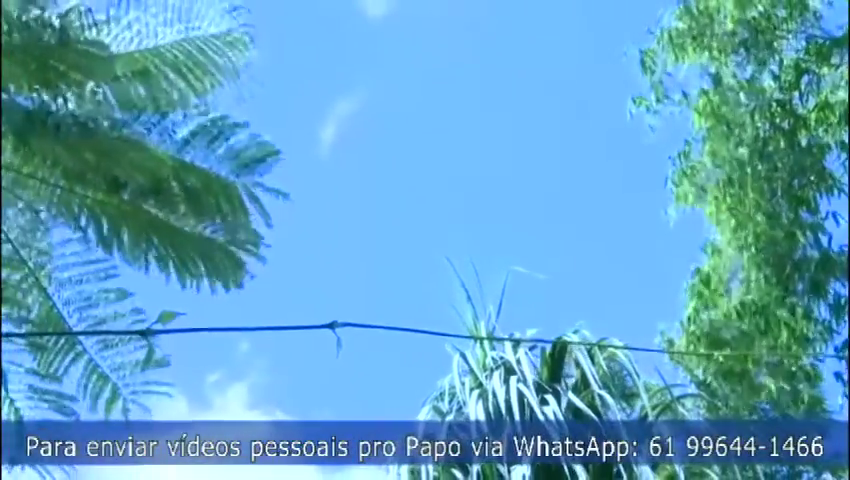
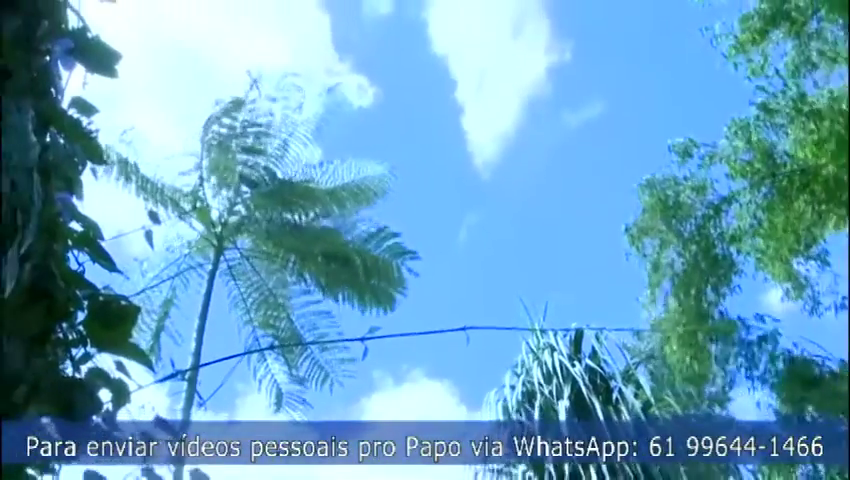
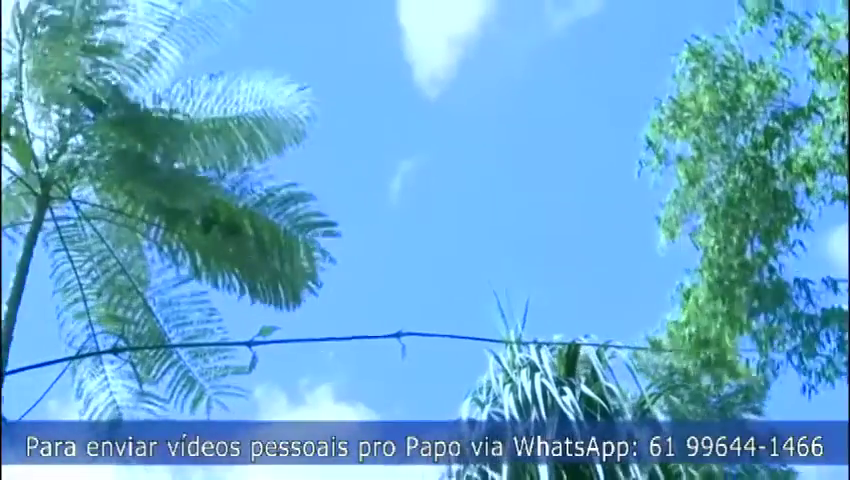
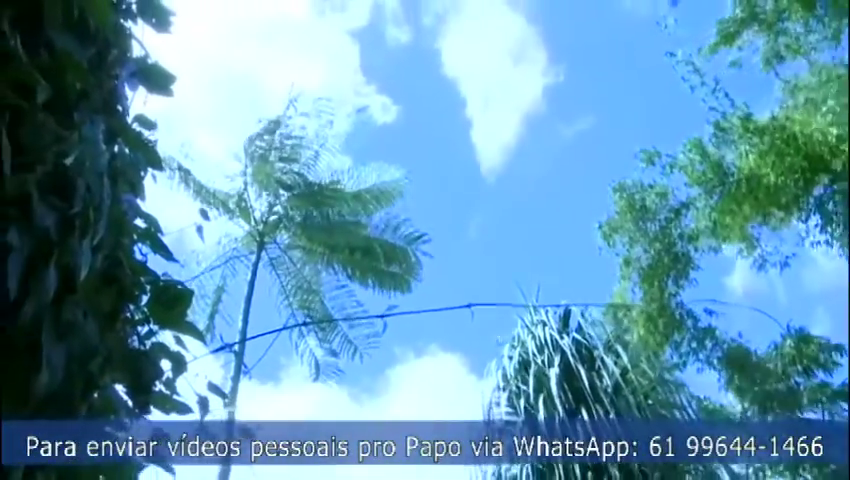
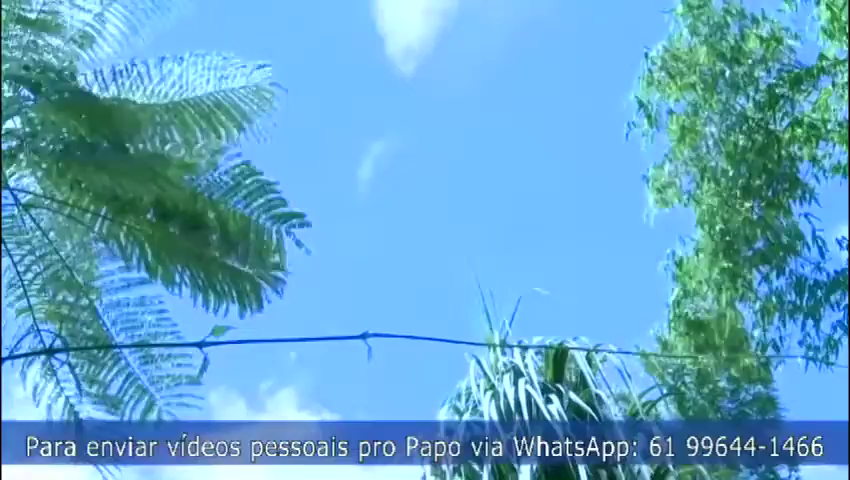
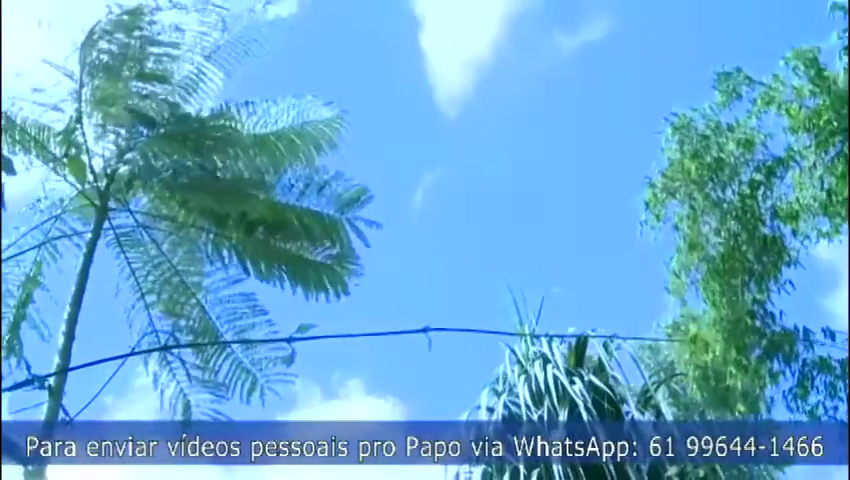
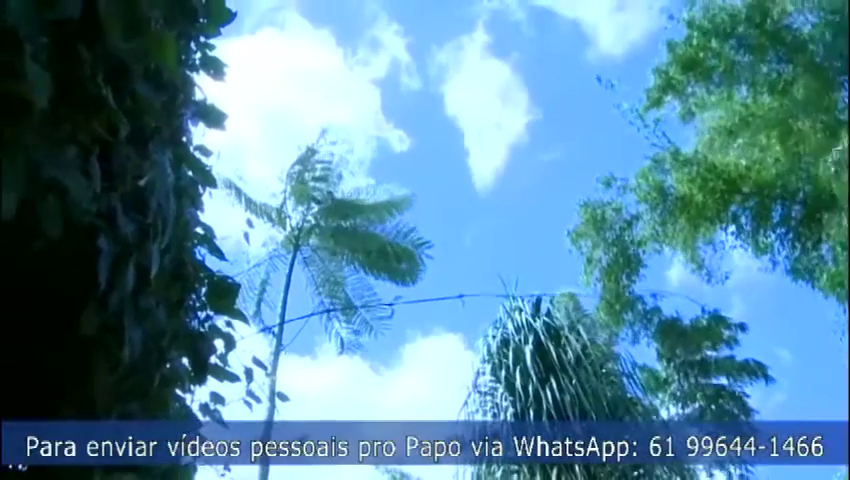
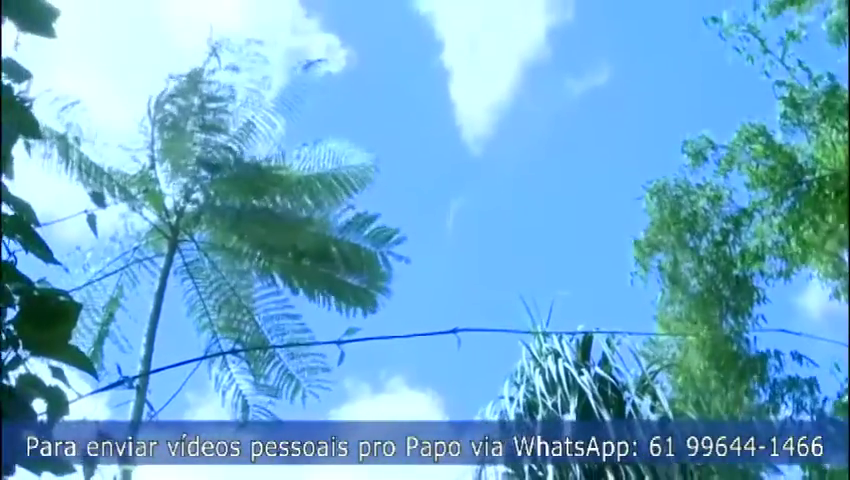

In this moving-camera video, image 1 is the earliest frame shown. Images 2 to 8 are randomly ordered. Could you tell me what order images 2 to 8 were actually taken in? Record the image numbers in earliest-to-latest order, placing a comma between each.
5, 3, 6, 8, 2, 4, 7
